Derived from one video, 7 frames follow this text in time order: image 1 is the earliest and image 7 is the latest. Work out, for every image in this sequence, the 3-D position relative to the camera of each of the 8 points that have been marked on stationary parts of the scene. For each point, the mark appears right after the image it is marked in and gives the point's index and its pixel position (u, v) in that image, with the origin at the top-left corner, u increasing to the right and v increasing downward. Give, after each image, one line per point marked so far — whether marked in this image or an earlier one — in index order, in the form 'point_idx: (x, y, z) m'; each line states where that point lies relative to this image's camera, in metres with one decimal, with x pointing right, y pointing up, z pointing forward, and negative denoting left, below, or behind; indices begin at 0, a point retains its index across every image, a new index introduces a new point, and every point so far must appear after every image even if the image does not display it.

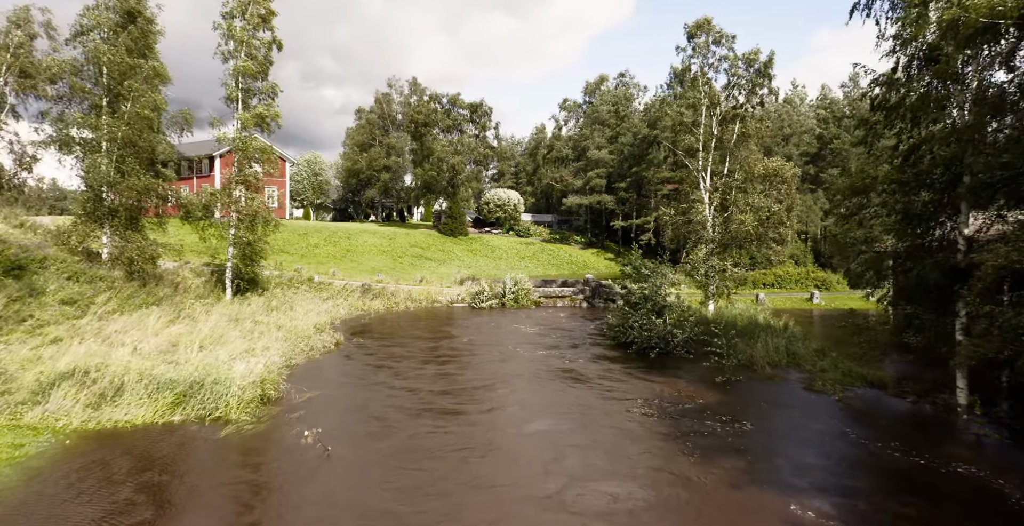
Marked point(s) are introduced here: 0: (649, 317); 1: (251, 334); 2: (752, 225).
0: (+3.8, -1.5, +16.4) m
1: (-7.3, -2.0, +17.2) m
2: (+7.8, +1.2, +19.7) m
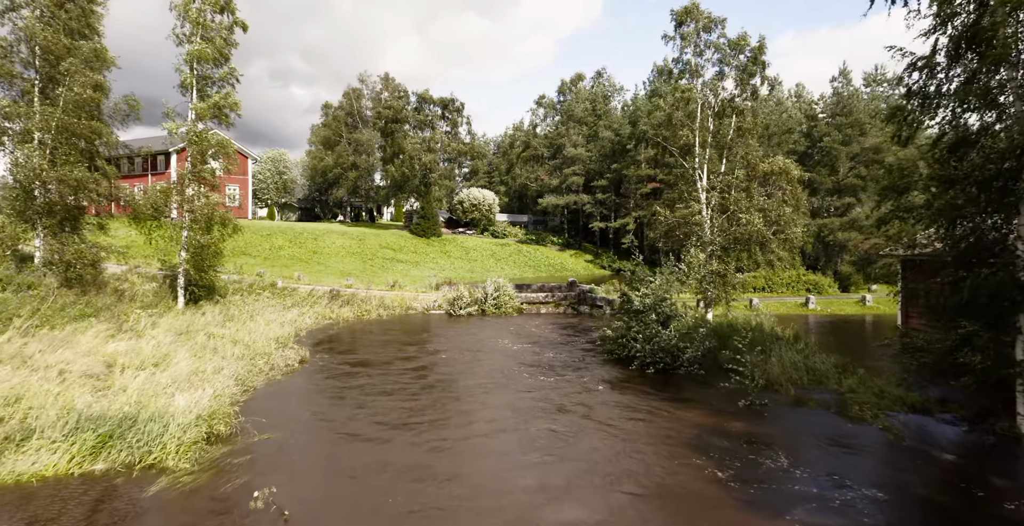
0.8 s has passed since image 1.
0: (+3.5, -1.6, +14.8) m
1: (-7.6, -2.2, +15.1) m
2: (+7.4, +1.1, +18.4) m
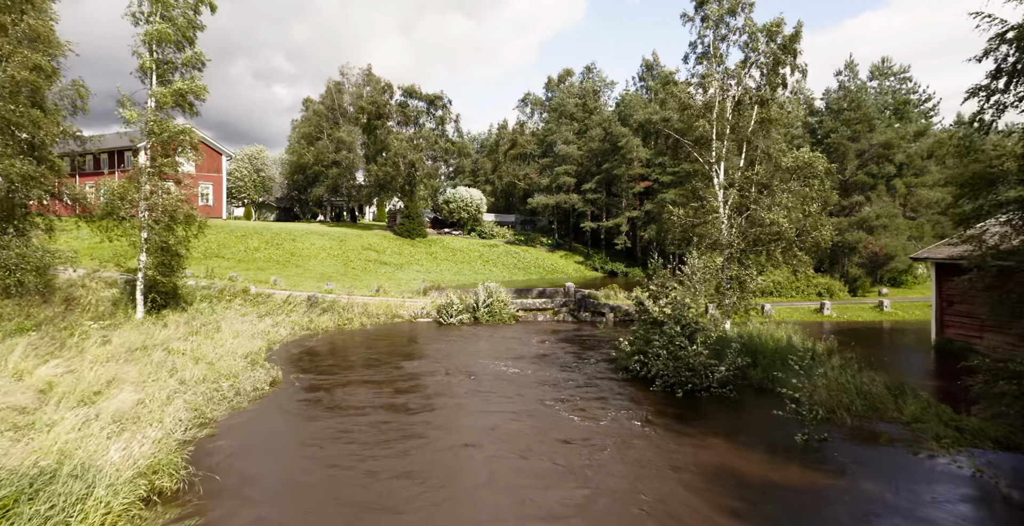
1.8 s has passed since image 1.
0: (+3.6, -1.8, +13.0) m
1: (-7.5, -2.3, +13.0) m
2: (+7.4, +1.0, +16.7) m
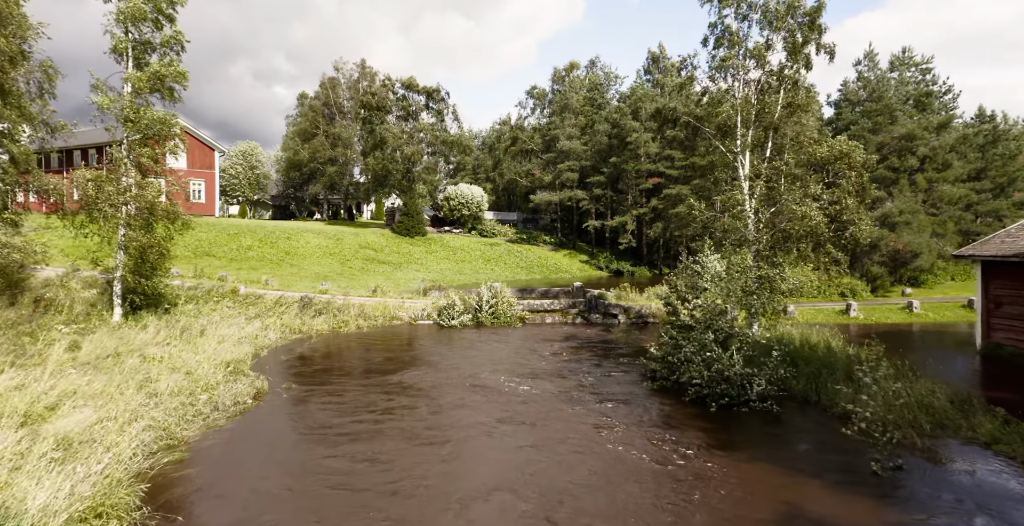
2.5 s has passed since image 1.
0: (+3.8, -1.7, +11.6) m
1: (-7.3, -2.3, +11.5) m
2: (+7.6, +1.0, +15.3) m
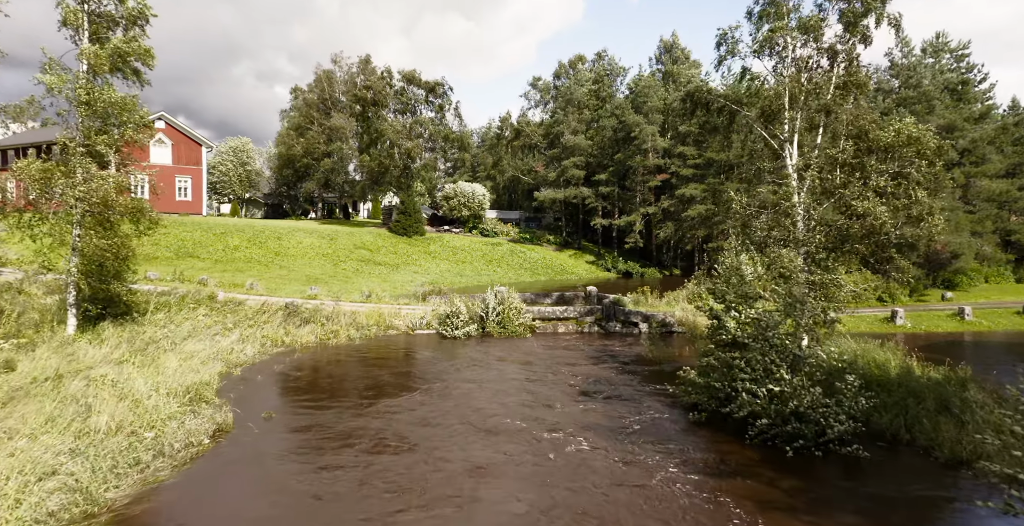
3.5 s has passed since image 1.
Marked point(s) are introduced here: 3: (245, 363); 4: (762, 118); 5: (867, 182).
0: (+4.2, -1.8, +9.4) m
1: (-7.0, -2.4, +9.3) m
2: (+7.9, +0.9, +13.1) m
3: (-6.6, -2.4, +15.1) m
4: (+6.6, +3.8, +16.2) m
5: (+8.0, +1.8, +13.7) m
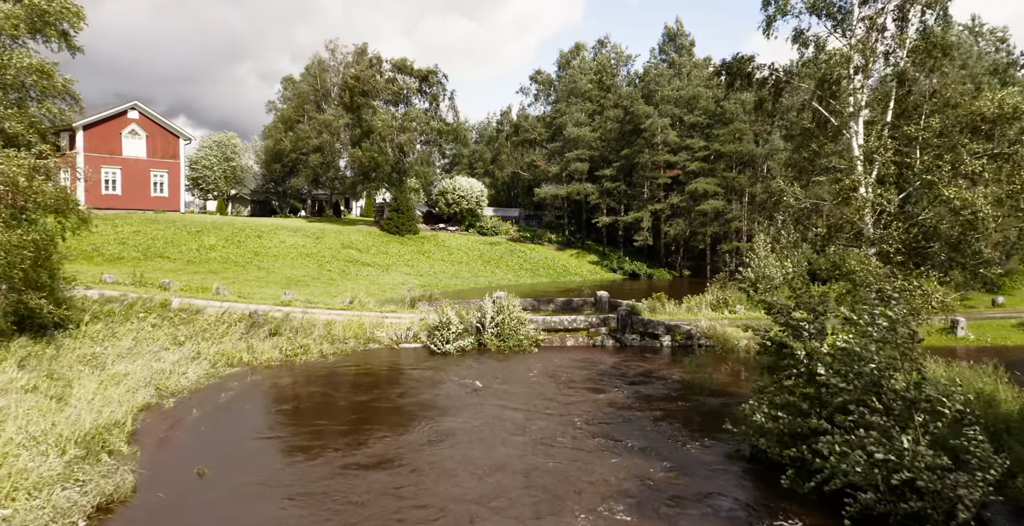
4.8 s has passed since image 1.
0: (+4.2, -1.9, +6.7) m
1: (-6.9, -2.5, +6.5) m
2: (+7.9, +0.9, +10.4) m
3: (-6.6, -2.5, +12.3) m
4: (+6.6, +3.7, +13.5) m
5: (+8.0, +1.7, +11.0) m
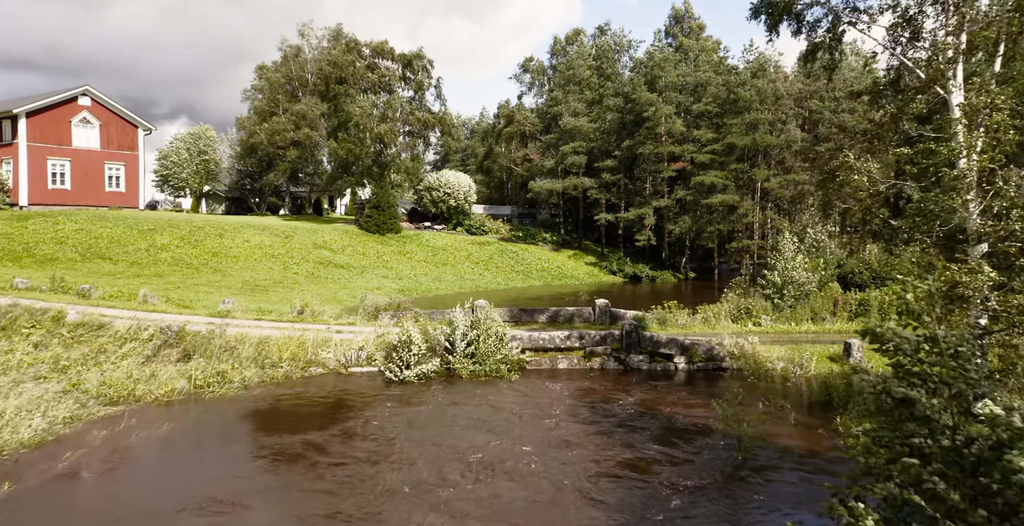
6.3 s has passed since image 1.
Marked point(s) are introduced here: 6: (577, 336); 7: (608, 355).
0: (+3.8, -1.9, +3.4) m
1: (-7.4, -2.5, +3.2) m
2: (+7.5, +0.8, +7.1) m
3: (-7.1, -2.6, +9.0) m
4: (+6.2, +3.7, +10.2) m
5: (+7.6, +1.7, +7.7) m
6: (+1.5, -1.7, +14.3) m
7: (+2.2, -2.1, +14.0) m
